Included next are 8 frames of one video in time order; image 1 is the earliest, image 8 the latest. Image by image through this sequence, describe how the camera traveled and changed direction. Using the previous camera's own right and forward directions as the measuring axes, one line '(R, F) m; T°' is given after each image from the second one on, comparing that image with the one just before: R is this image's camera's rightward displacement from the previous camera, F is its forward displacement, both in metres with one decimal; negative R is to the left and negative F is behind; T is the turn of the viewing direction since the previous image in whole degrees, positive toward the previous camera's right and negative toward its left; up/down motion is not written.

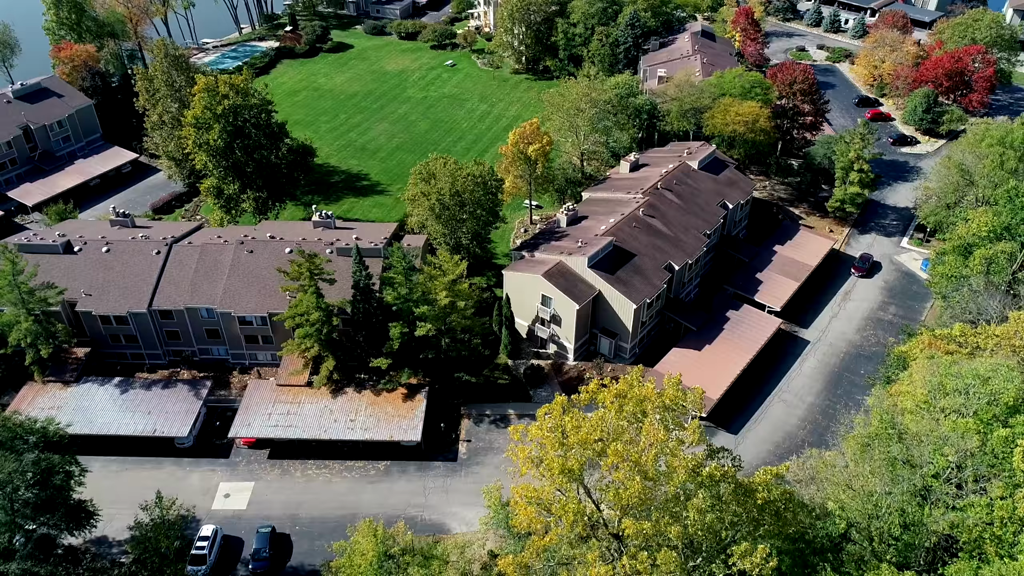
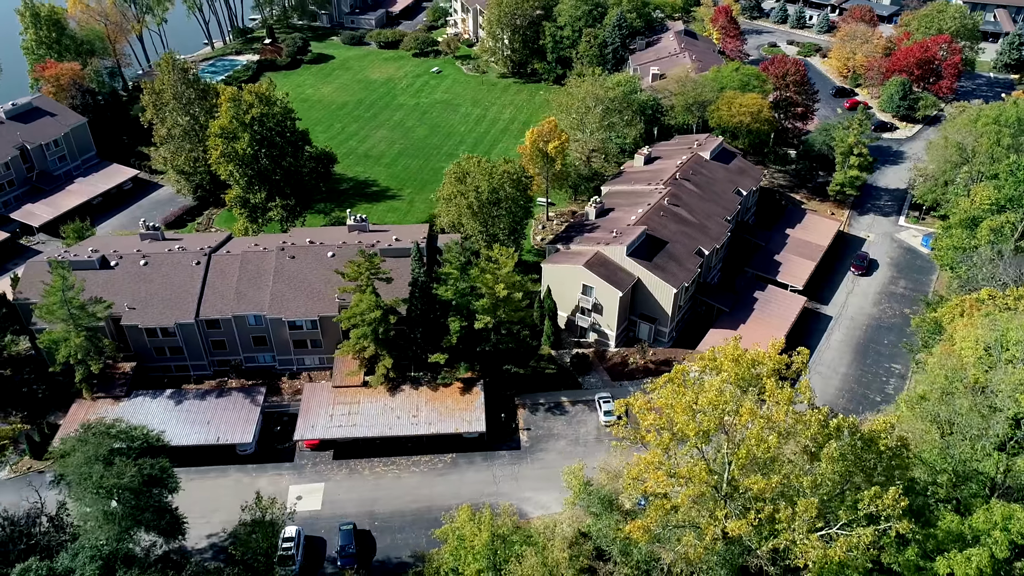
(-6.2, -1.0) m; +4°
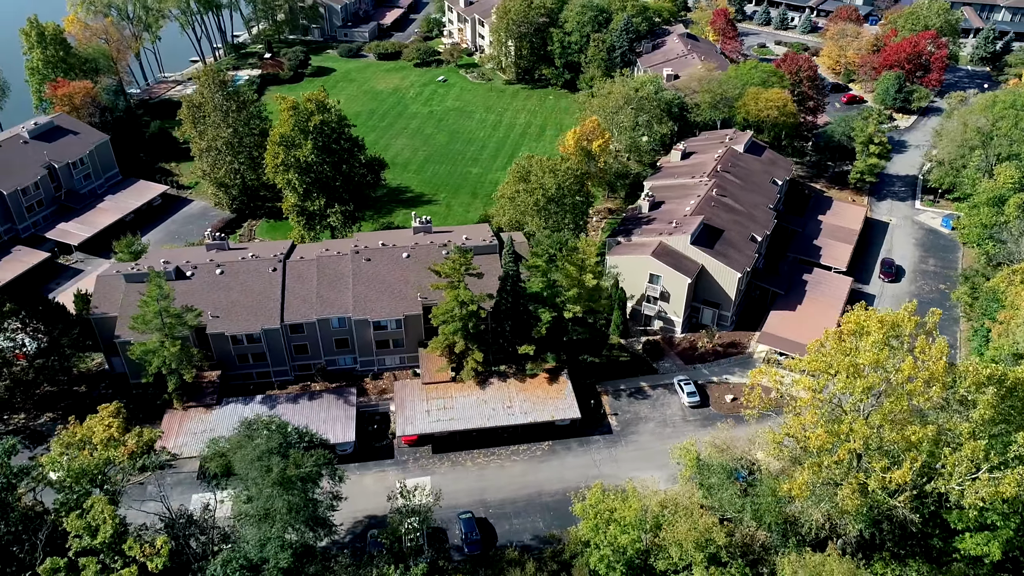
(-8.2, -1.2) m; +4°
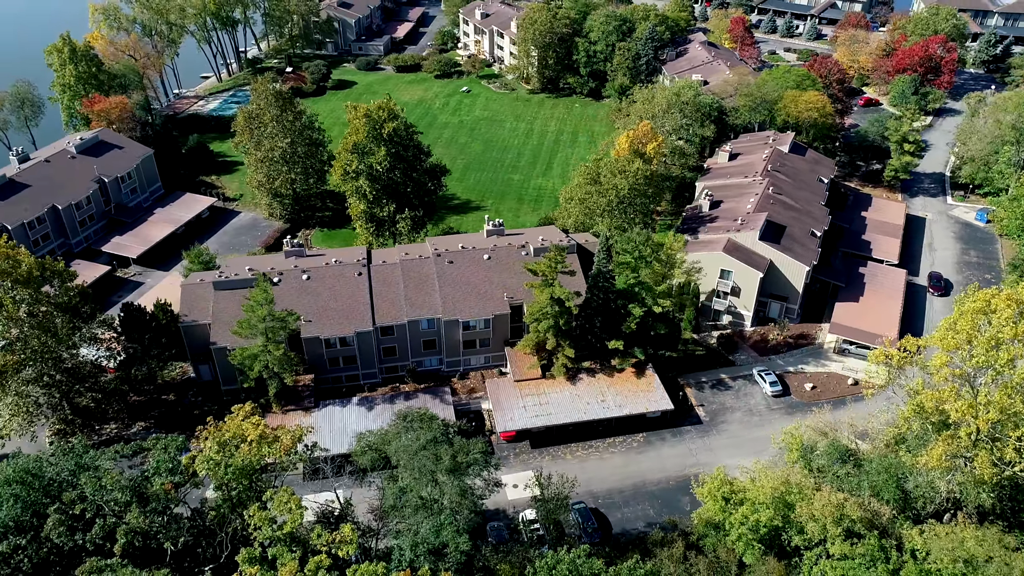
(-7.3, -1.0) m; +2°
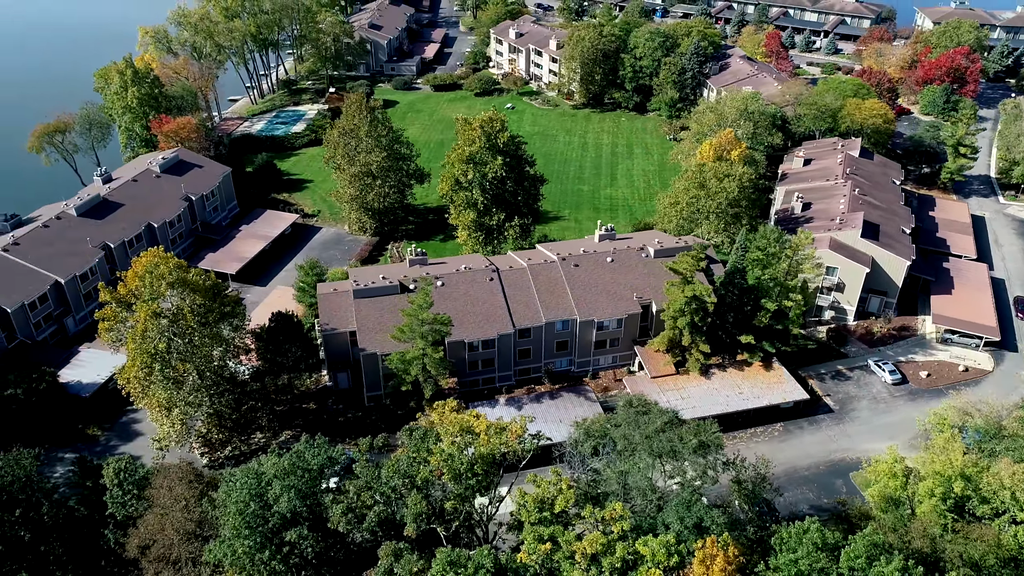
(-11.1, -1.3) m; +3°
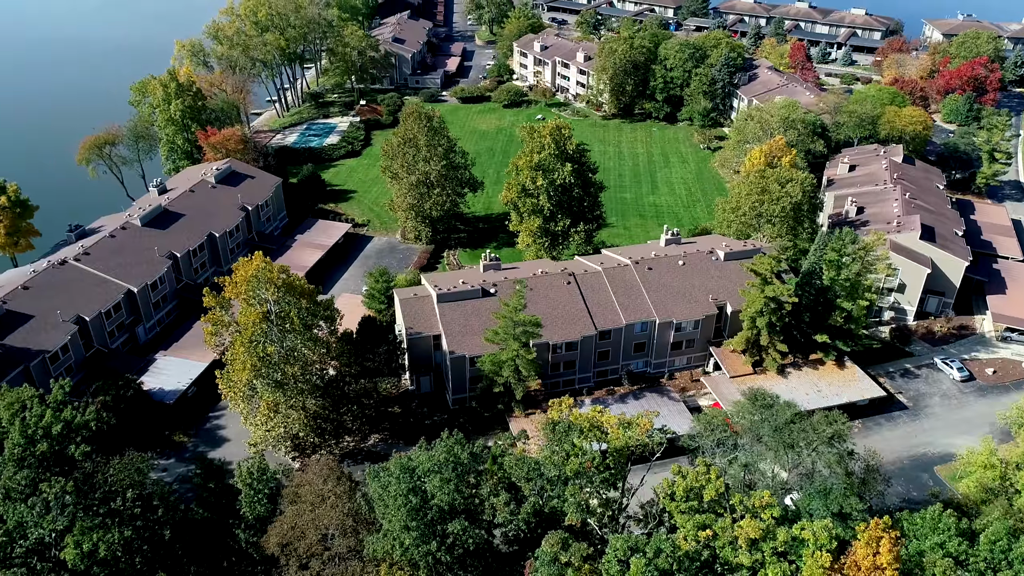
(-6.4, -0.8) m; +1°
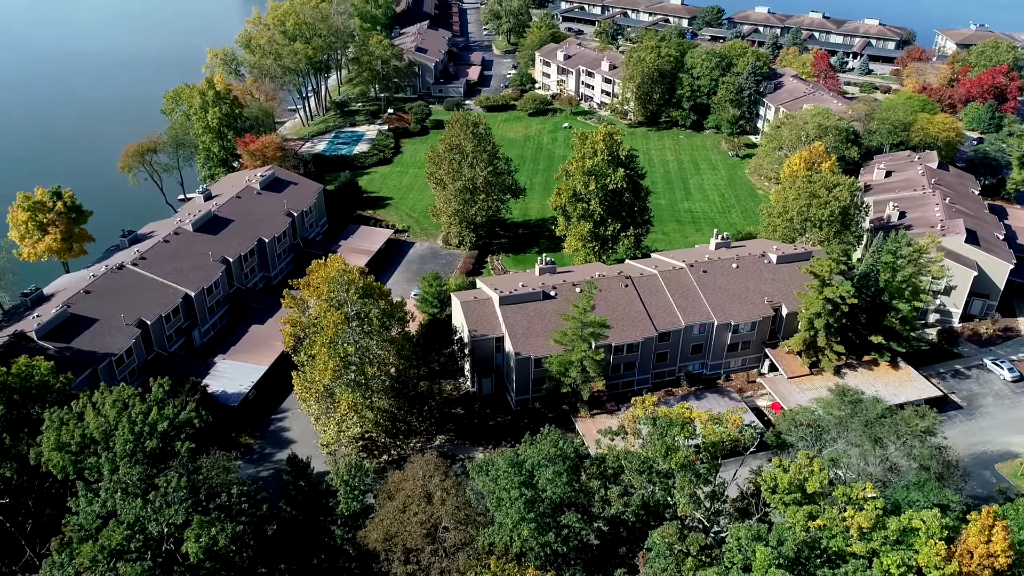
(-4.5, -0.7) m; 0°
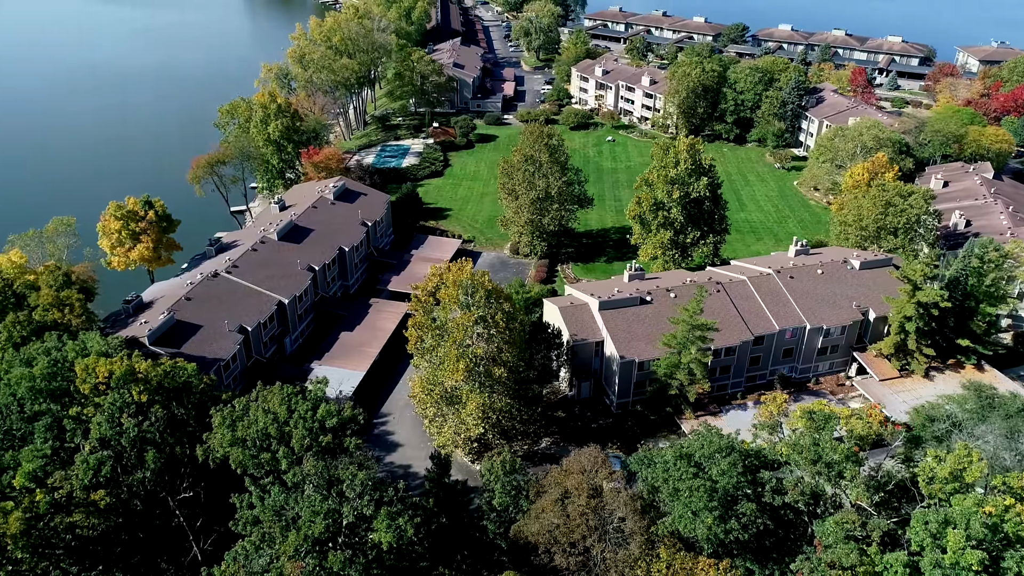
(-7.4, -1.1) m; +1°
